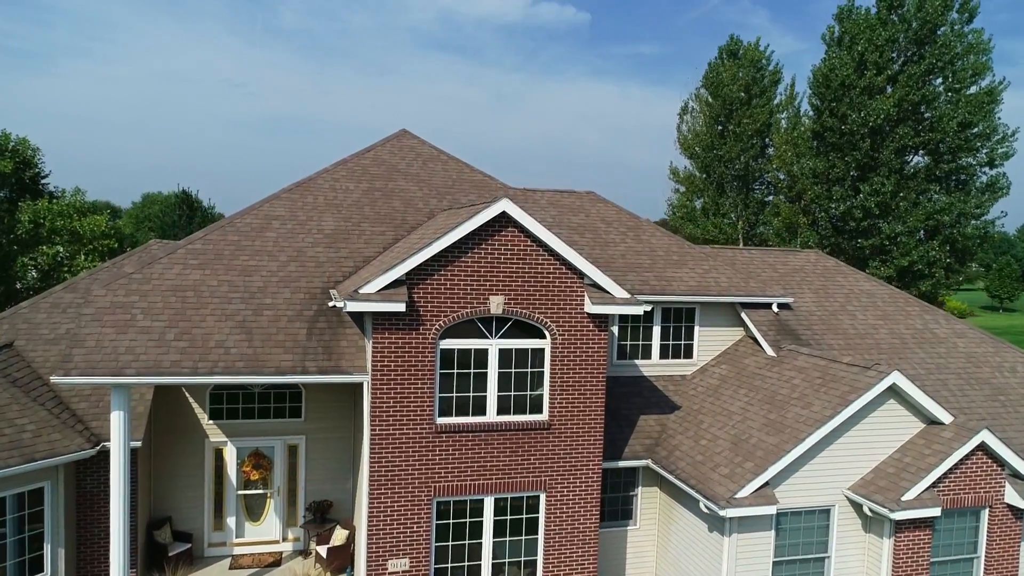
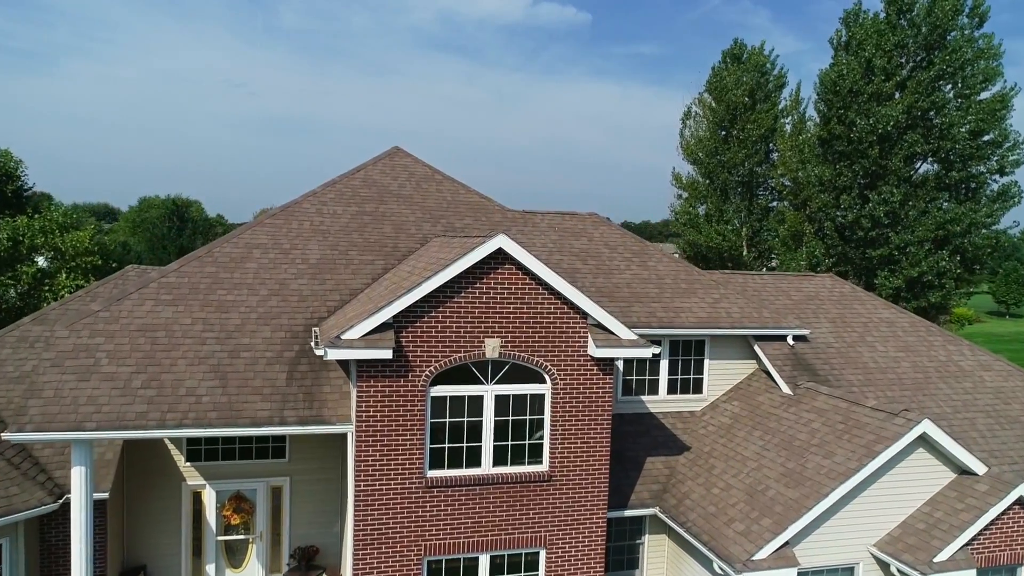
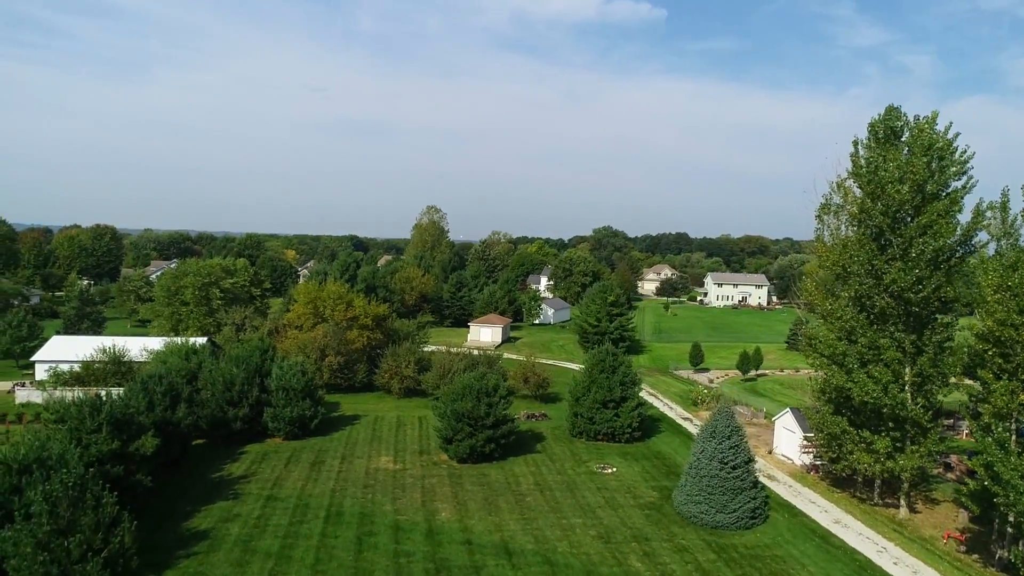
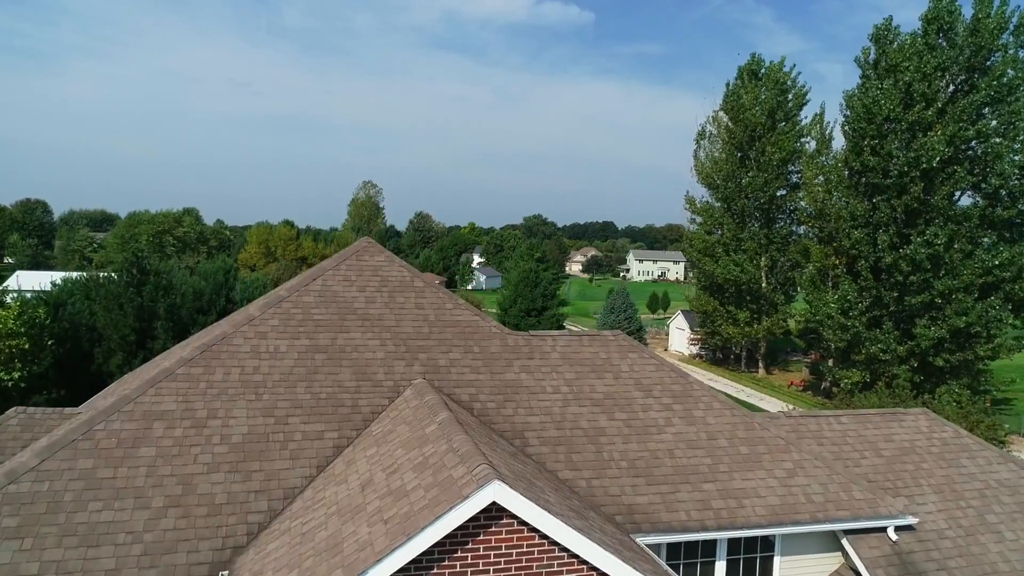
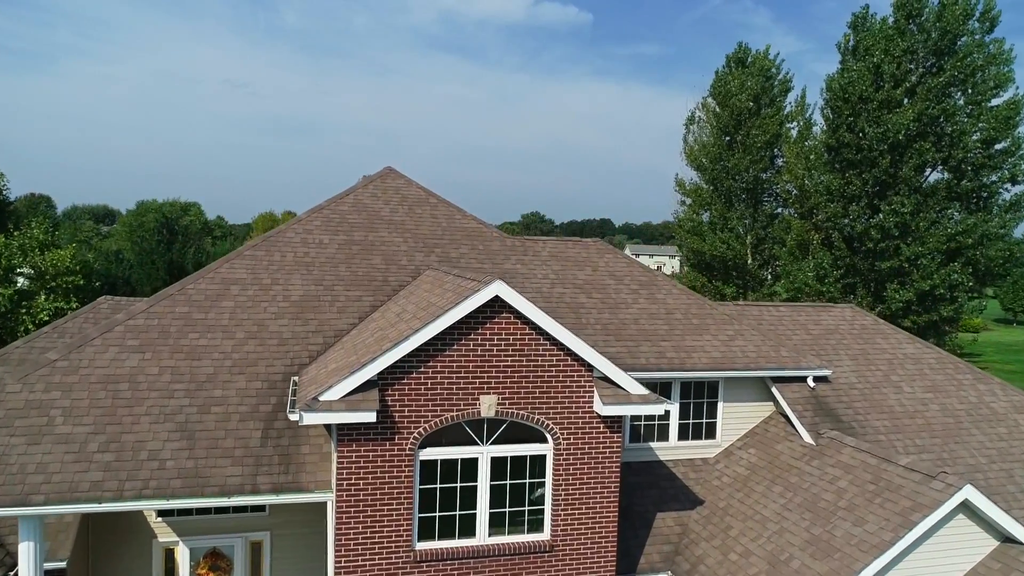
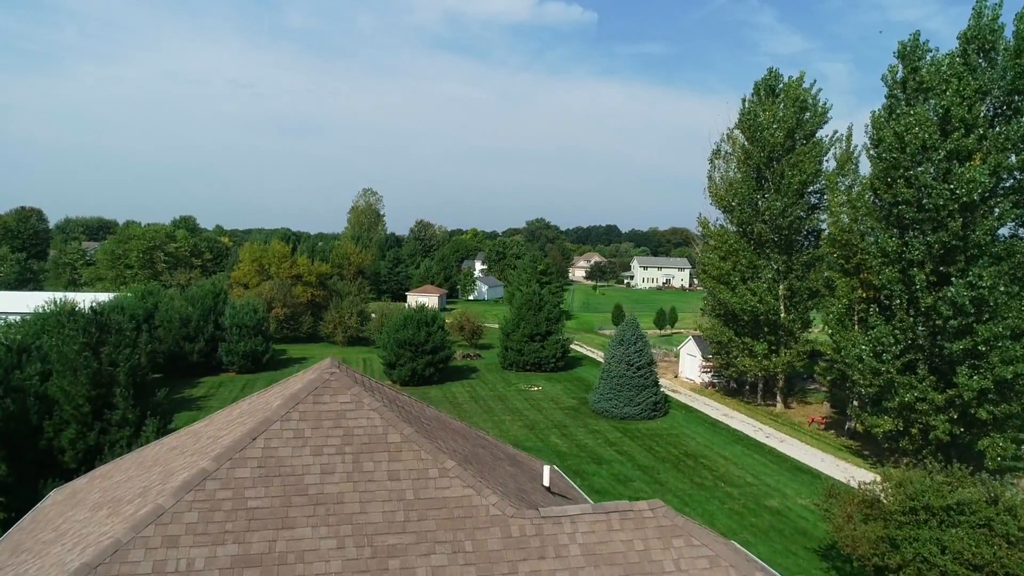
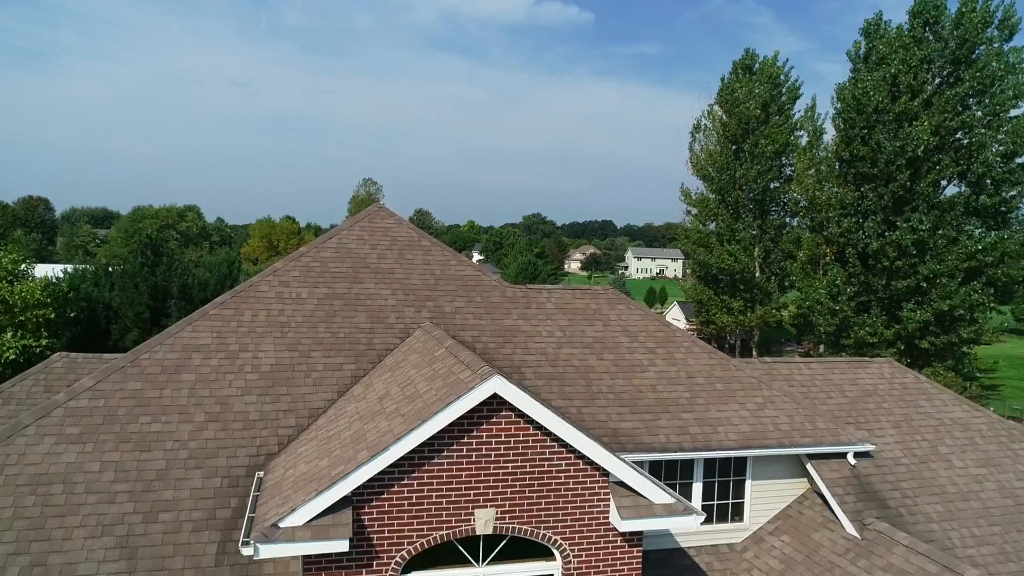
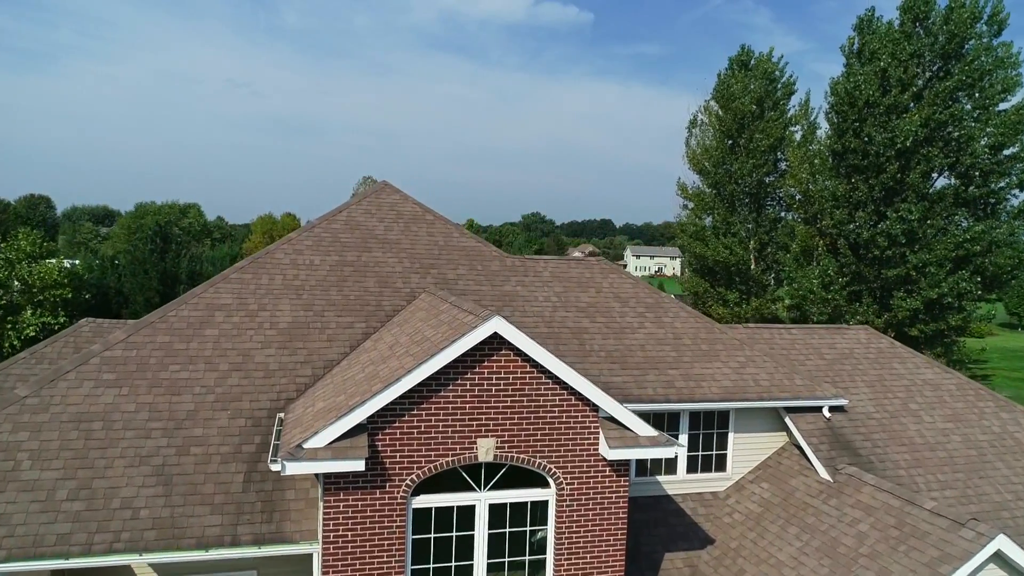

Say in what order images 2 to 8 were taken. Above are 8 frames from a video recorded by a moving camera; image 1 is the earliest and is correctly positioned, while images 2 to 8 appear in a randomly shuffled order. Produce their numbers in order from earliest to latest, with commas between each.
2, 5, 8, 7, 4, 6, 3
